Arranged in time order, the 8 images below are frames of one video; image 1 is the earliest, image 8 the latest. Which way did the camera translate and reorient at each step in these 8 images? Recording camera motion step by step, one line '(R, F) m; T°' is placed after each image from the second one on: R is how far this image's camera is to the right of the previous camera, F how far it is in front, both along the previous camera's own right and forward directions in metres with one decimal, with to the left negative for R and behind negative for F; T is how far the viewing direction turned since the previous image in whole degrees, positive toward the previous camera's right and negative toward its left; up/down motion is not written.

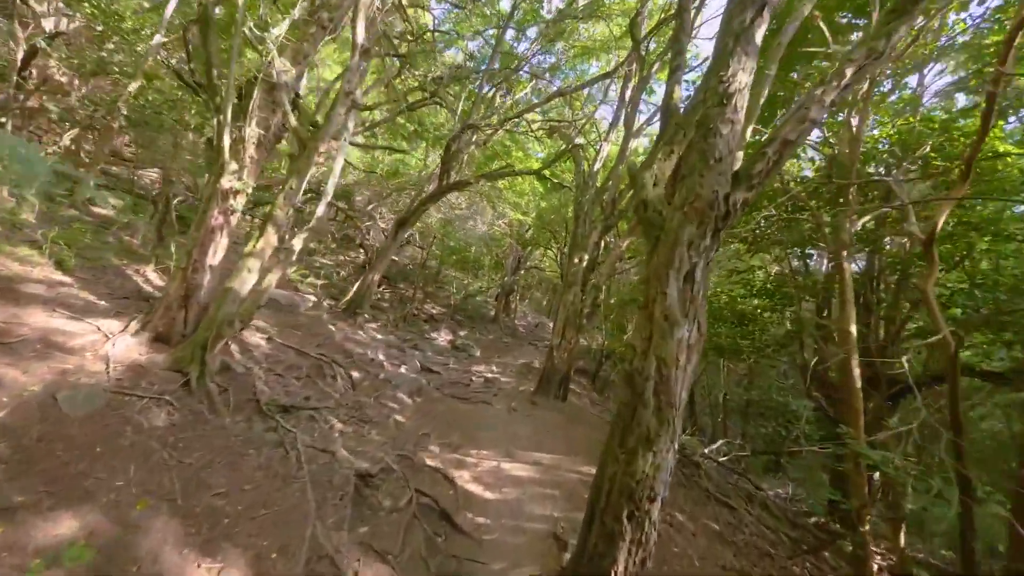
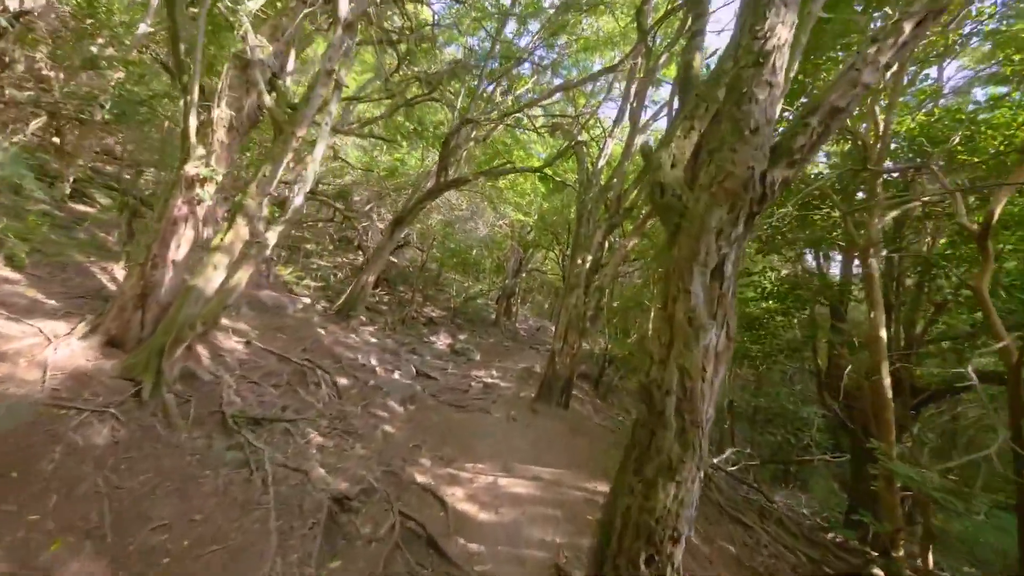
(0.0, +0.3) m; 0°
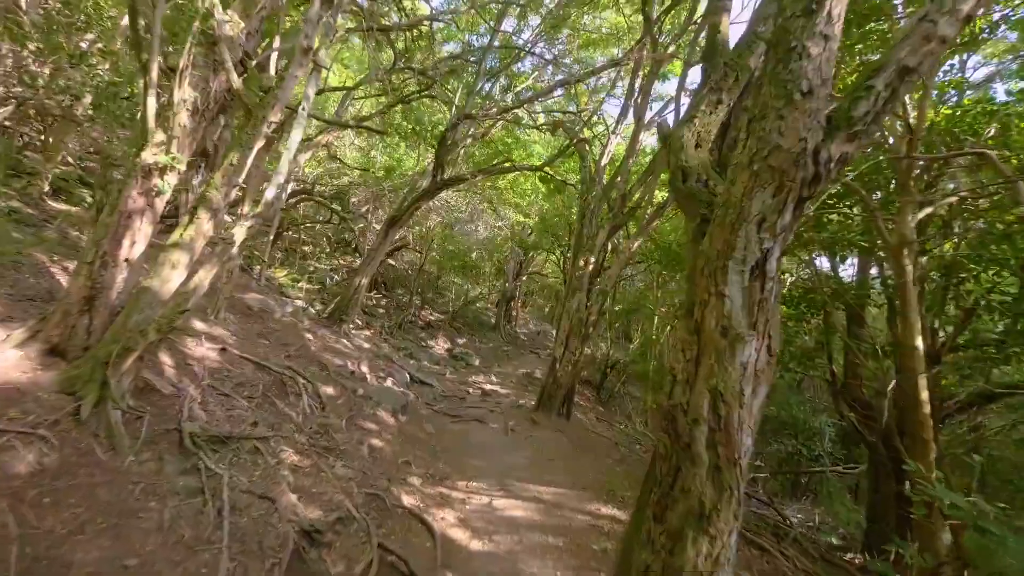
(0.0, +0.3) m; 0°
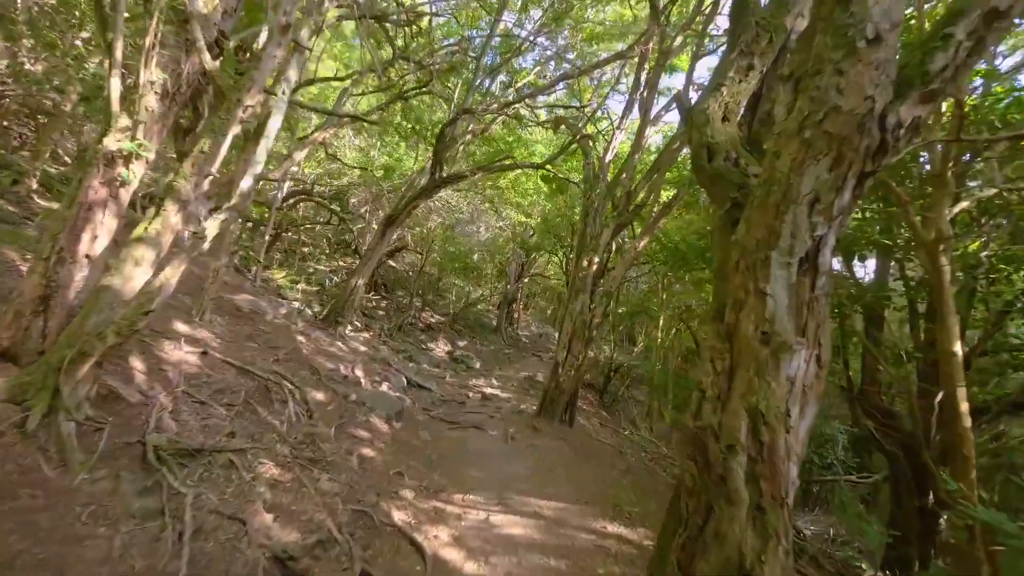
(0.0, +0.3) m; 0°
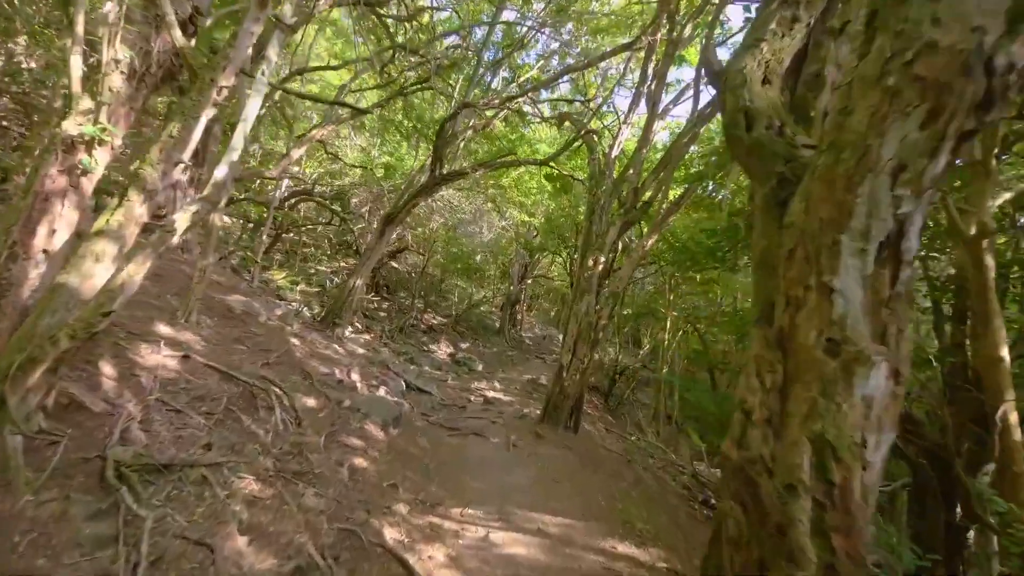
(0.0, +0.2) m; 0°
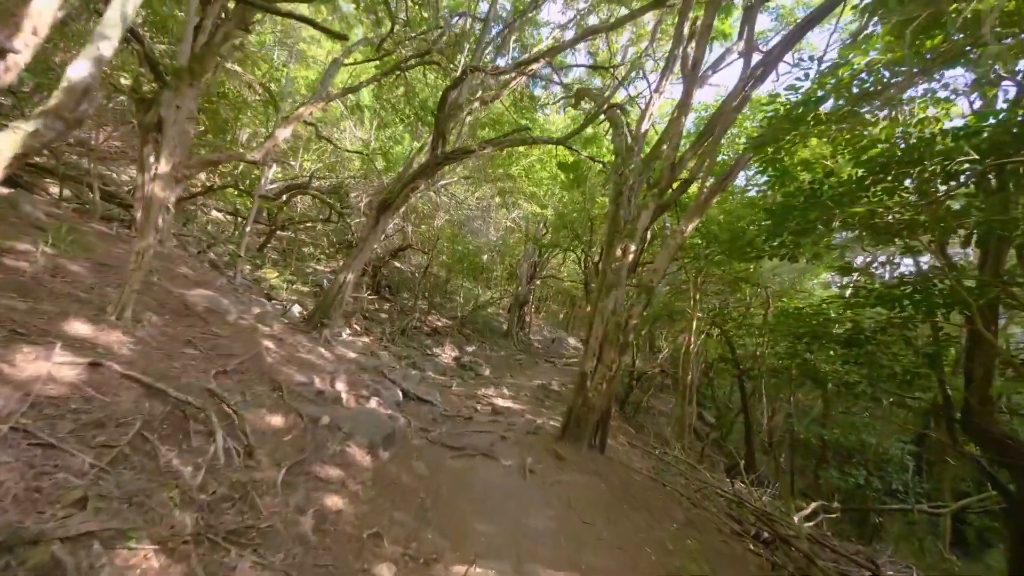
(-0.1, +0.9) m; -1°
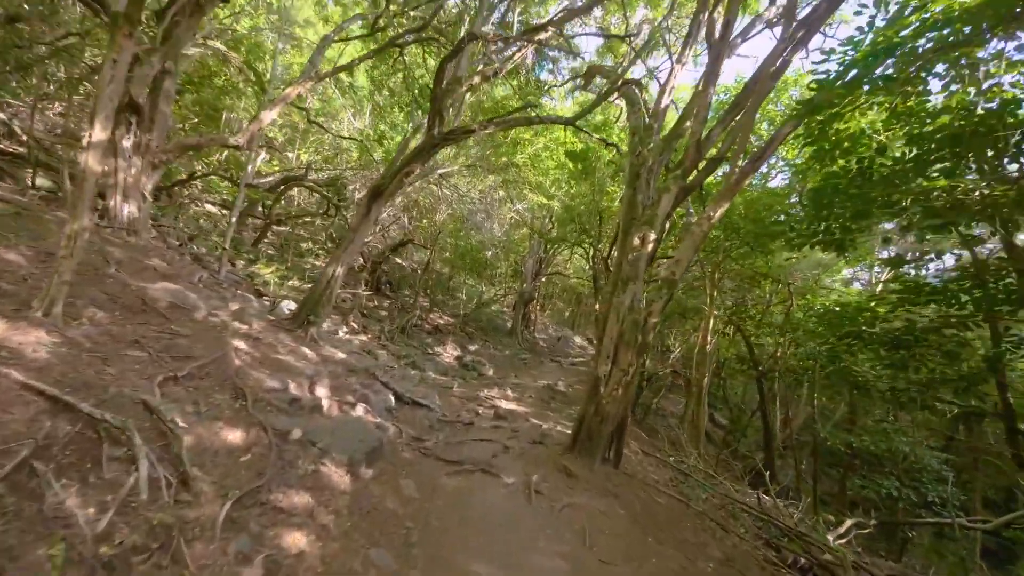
(0.0, +0.6) m; -1°
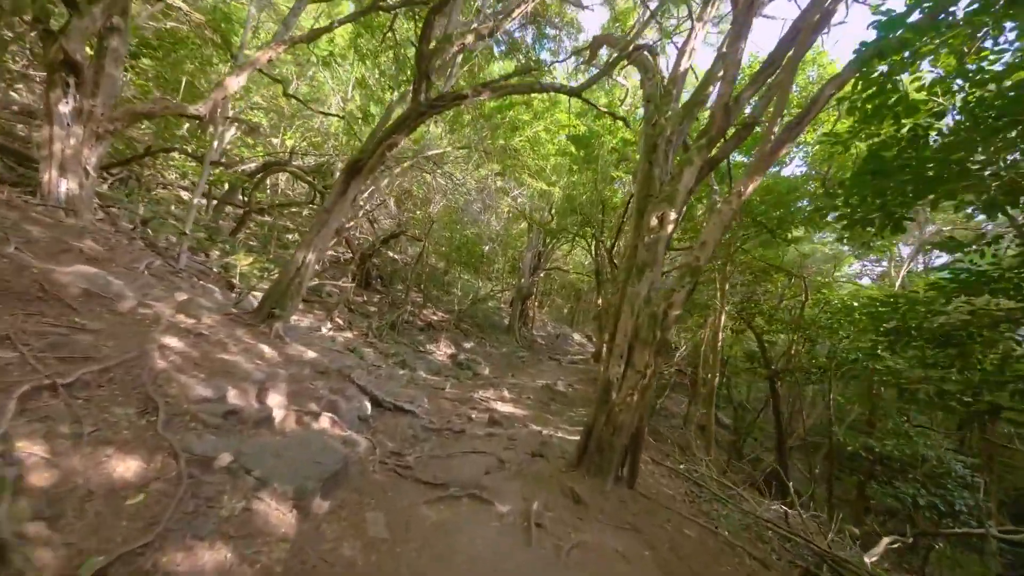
(0.0, +0.8) m; 0°
